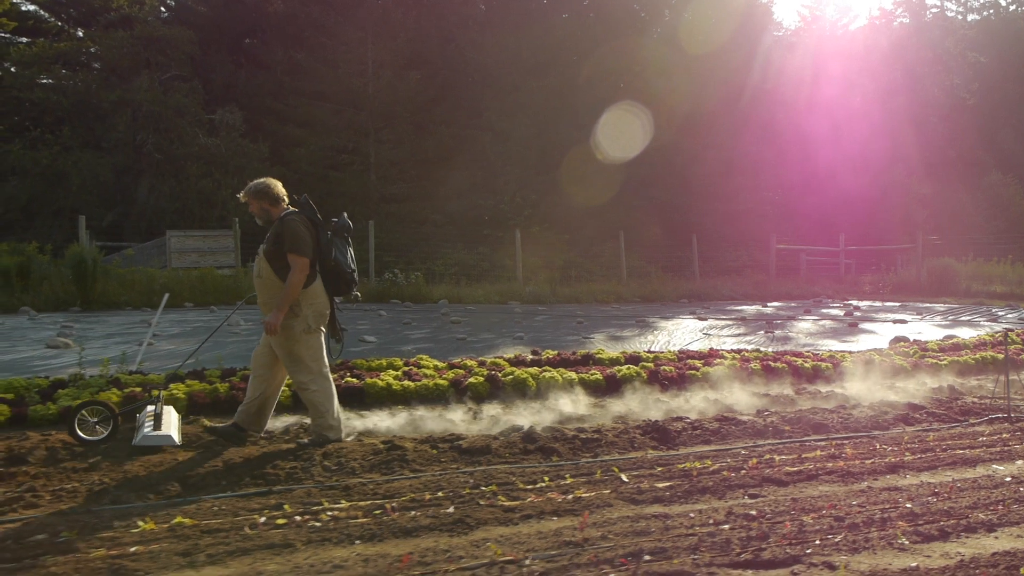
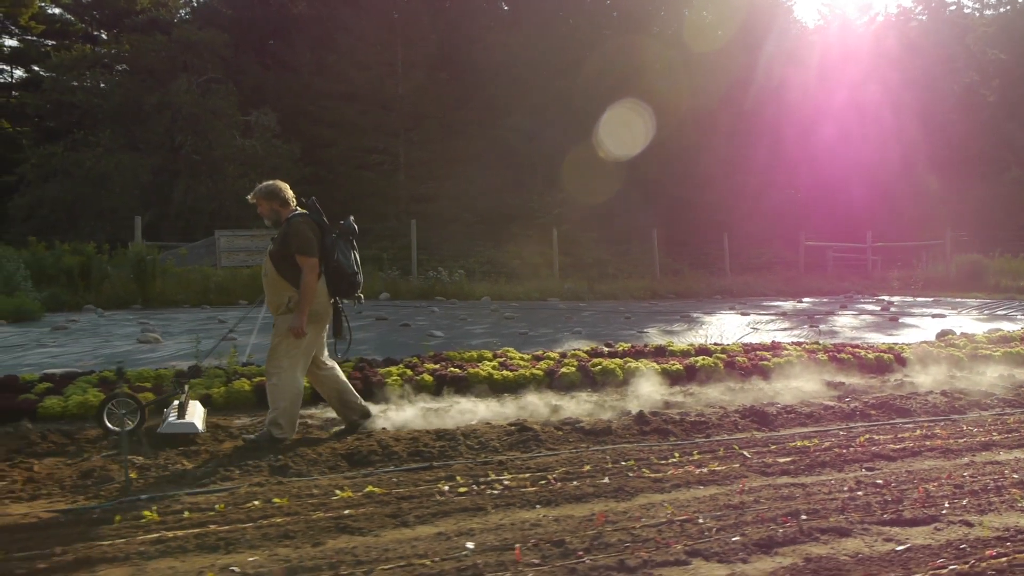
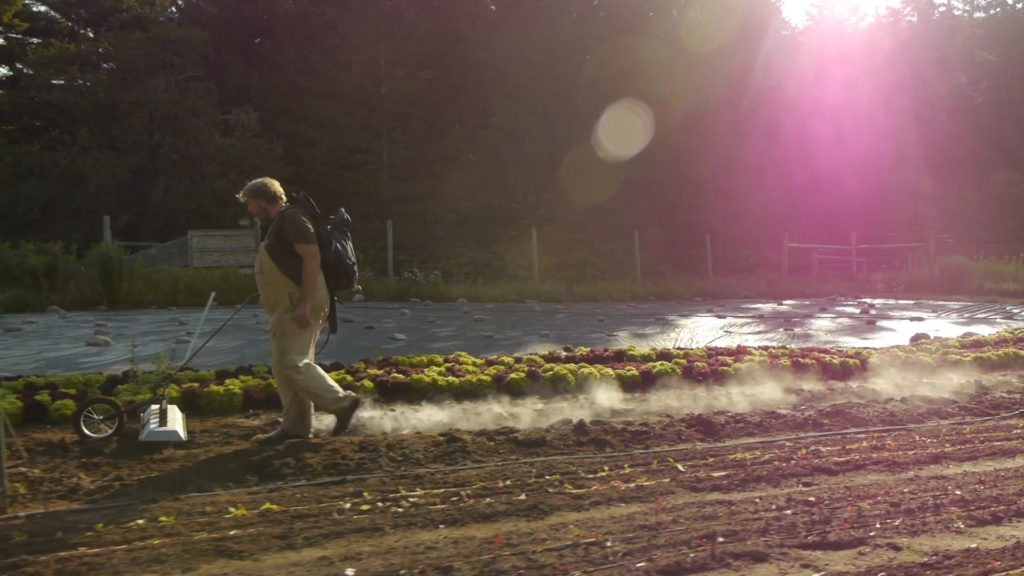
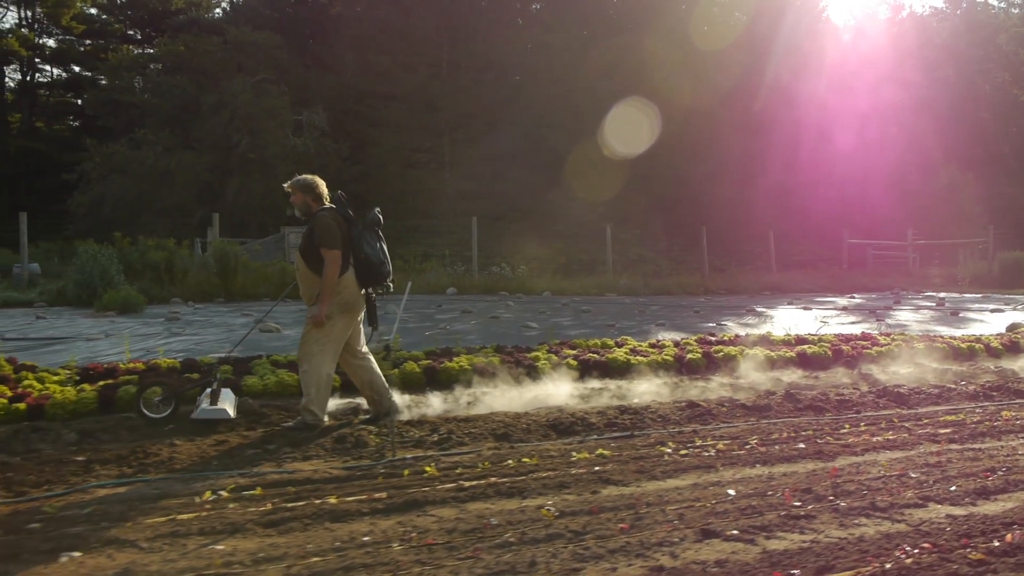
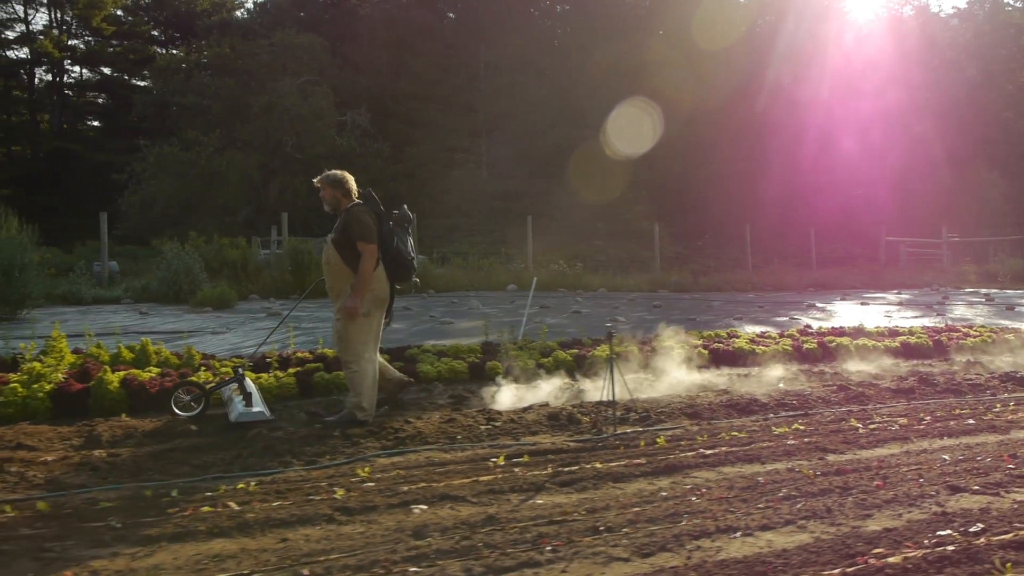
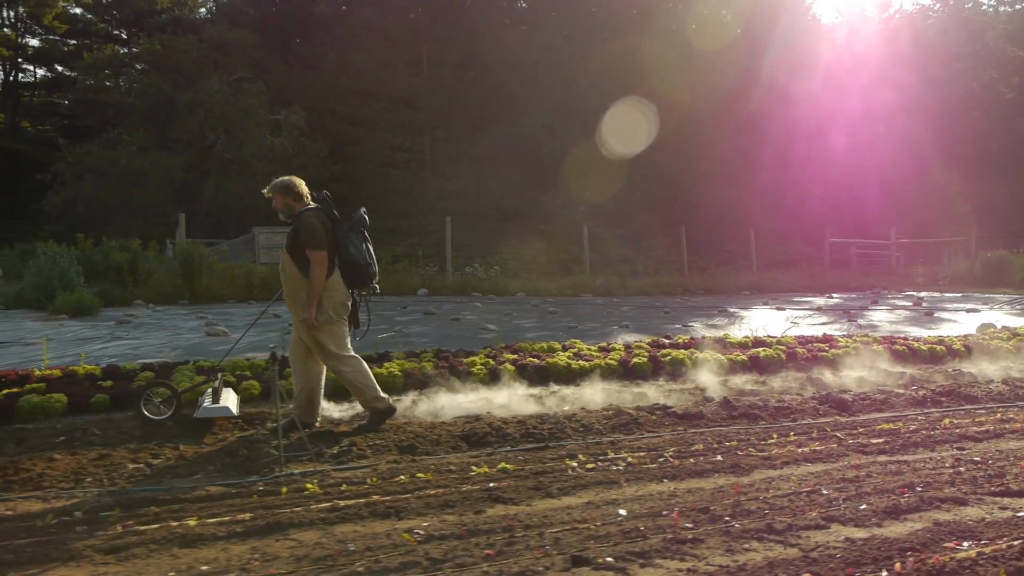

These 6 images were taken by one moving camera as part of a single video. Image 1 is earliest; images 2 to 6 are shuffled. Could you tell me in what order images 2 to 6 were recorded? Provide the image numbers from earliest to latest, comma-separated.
3, 2, 6, 4, 5
